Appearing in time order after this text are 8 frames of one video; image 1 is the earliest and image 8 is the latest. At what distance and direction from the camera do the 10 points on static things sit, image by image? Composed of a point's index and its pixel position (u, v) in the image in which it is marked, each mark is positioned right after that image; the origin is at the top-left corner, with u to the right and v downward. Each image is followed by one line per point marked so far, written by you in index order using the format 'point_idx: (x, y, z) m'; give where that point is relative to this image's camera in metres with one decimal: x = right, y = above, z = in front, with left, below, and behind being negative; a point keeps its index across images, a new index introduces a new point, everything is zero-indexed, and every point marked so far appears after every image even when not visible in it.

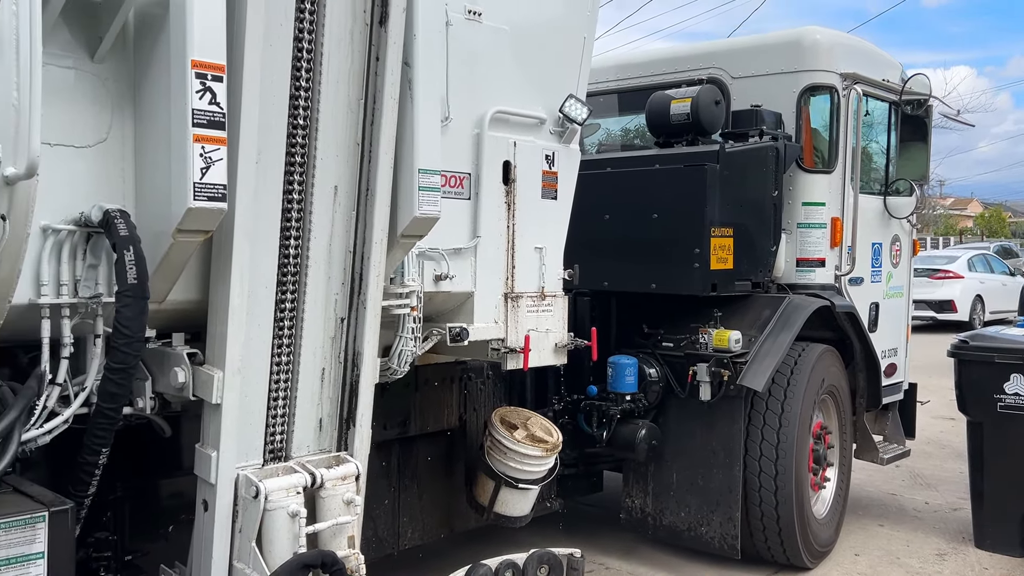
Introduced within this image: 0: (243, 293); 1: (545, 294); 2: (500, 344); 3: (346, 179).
0: (-0.7, 0.0, +2.5) m
1: (+0.1, 0.0, +3.6) m
2: (0.0, -0.2, +3.4) m
3: (-0.5, +0.3, +2.6) m
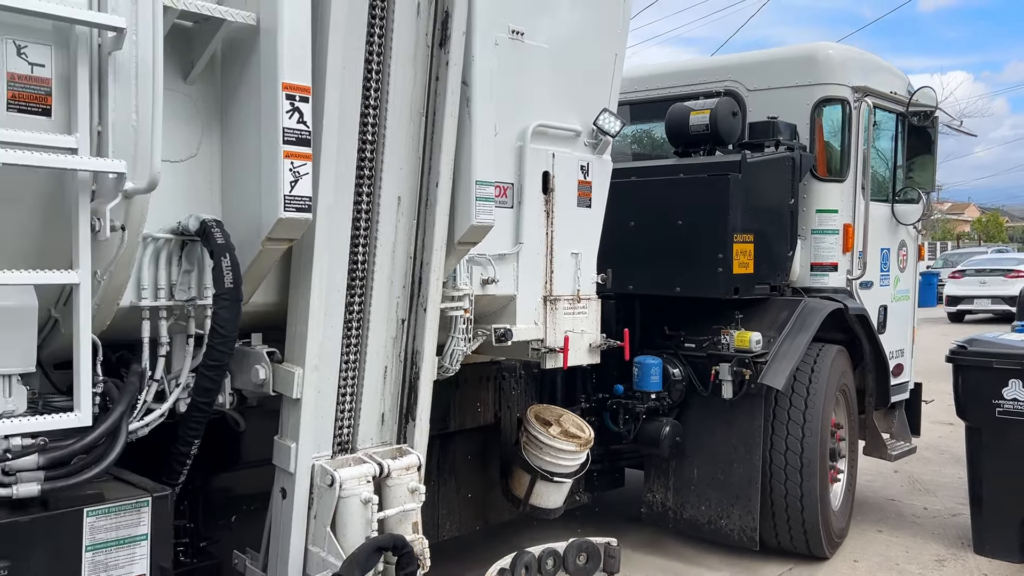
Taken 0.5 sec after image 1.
0: (-0.6, 0.0, +2.7) m
1: (+0.3, 0.0, +3.8) m
2: (+0.1, -0.2, +3.6) m
3: (-0.4, +0.3, +2.8) m
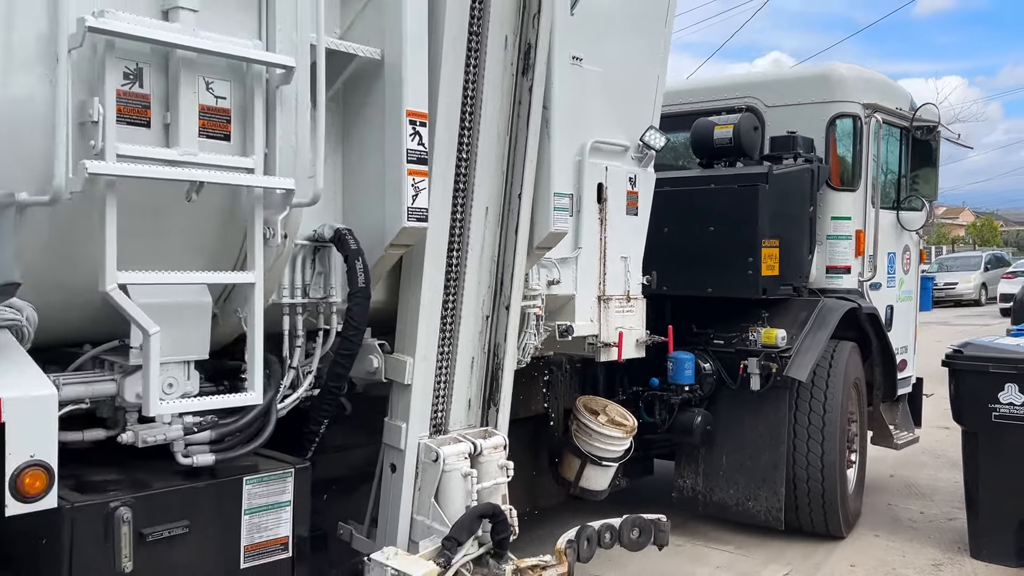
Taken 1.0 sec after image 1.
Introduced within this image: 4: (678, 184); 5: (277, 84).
0: (-0.3, 0.0, +3.0) m
1: (+0.6, 0.0, +4.1) m
2: (+0.4, -0.2, +4.0) m
3: (-0.1, +0.3, +3.2) m
4: (+1.0, +0.6, +5.0) m
5: (-0.7, +0.6, +2.3) m
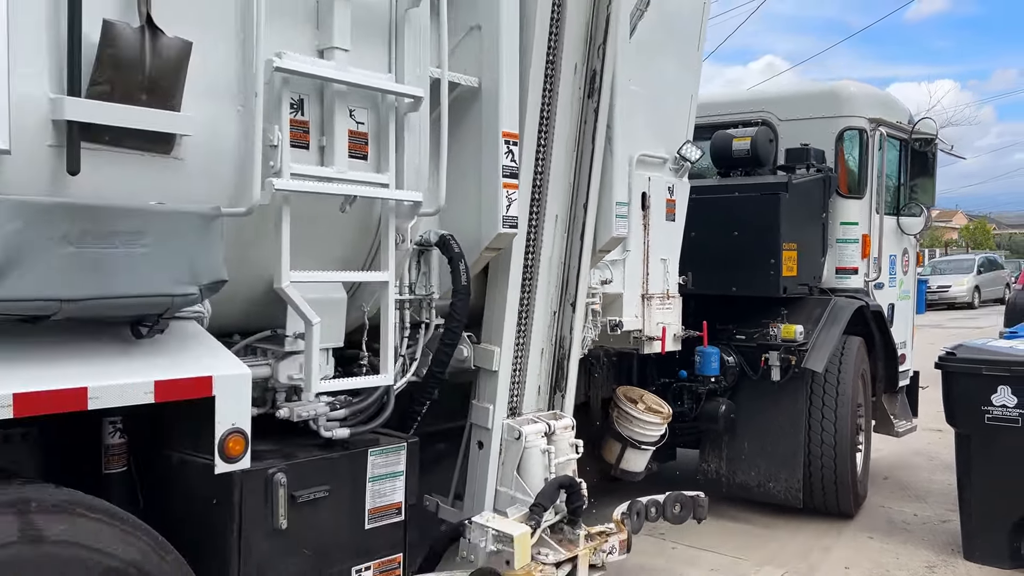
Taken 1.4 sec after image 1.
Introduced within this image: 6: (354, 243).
0: (0.0, 0.0, +3.4) m
1: (+0.8, 0.0, +4.6) m
2: (+0.7, -0.2, +4.4) m
3: (+0.2, +0.3, +3.6) m
4: (+1.2, +0.6, +5.4) m
5: (-0.4, +0.6, +2.7) m
6: (-0.5, +0.1, +2.7) m
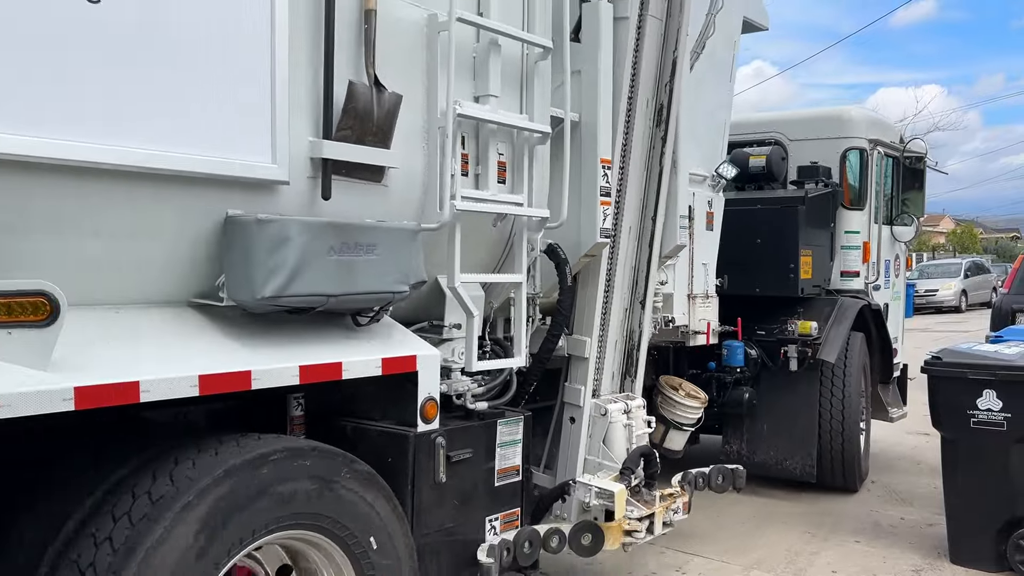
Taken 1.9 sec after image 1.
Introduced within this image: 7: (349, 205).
0: (+0.4, 0.0, +4.1) m
1: (+1.2, 0.0, +5.2) m
2: (+1.1, -0.2, +5.0) m
3: (+0.6, +0.3, +4.3) m
4: (+1.6, +0.6, +6.1) m
5: (+0.1, +0.6, +3.4) m
6: (-0.1, +0.1, +3.4) m
7: (-0.5, +0.3, +2.7) m
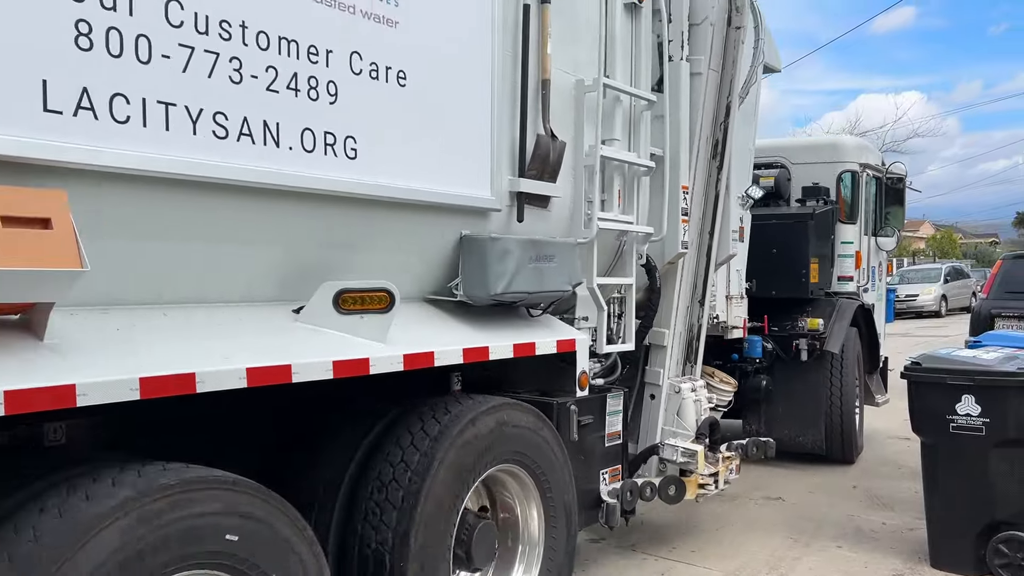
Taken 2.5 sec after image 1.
0: (+1.0, 0.0, +5.0) m
1: (+1.8, -0.1, +6.2) m
2: (+1.6, -0.3, +6.0) m
3: (+1.2, +0.3, +5.2) m
4: (+2.1, +0.6, +7.0) m
5: (+0.7, +0.6, +4.3) m
6: (+0.5, +0.1, +4.3) m
7: (+0.1, +0.3, +3.6) m
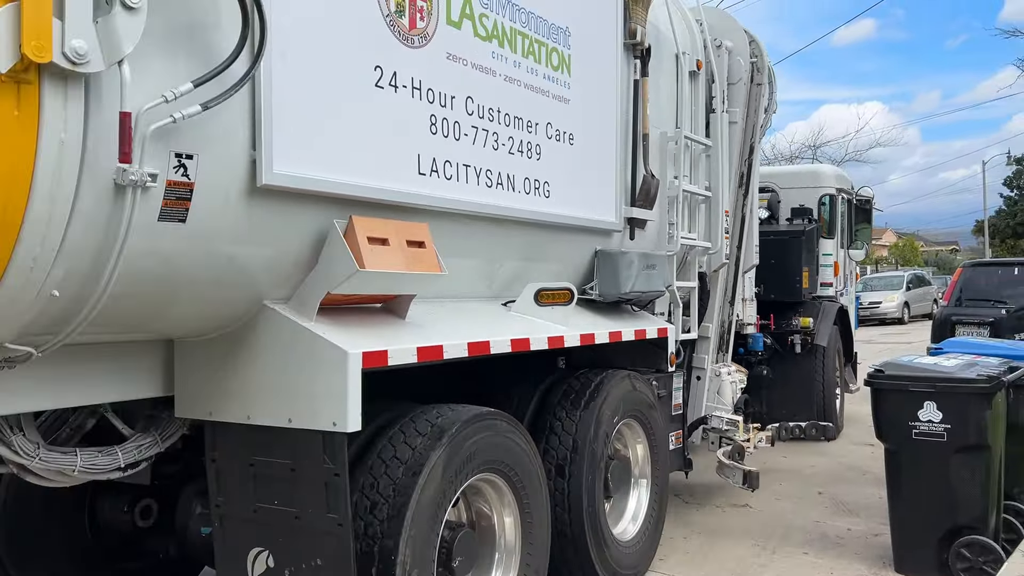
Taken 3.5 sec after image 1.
0: (+1.6, 0.0, +6.1) m
1: (+2.3, -0.1, +7.3) m
2: (+2.1, -0.3, +7.2) m
3: (+1.8, +0.3, +6.3) m
4: (+2.6, +0.6, +8.2) m
5: (+1.2, +0.6, +5.4) m
6: (+1.1, +0.1, +5.4) m
7: (+0.7, +0.3, +4.7) m
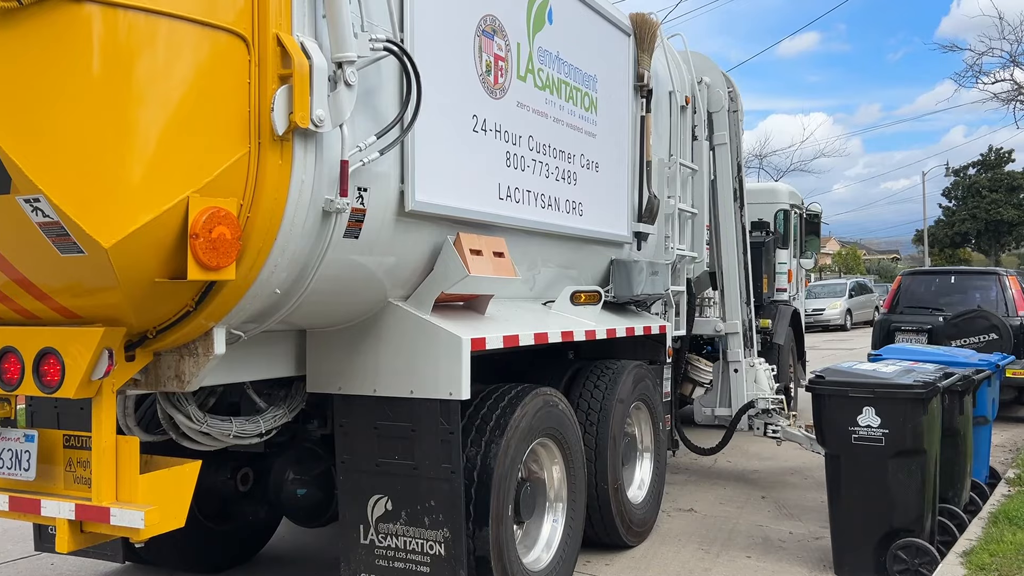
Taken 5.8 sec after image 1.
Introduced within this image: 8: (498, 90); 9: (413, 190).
0: (+1.6, -0.1, +7.0) m
1: (+2.3, -0.1, +8.2) m
2: (+2.1, -0.3, +8.0) m
3: (+1.8, +0.3, +7.2) m
4: (+2.6, +0.5, +9.1) m
5: (+1.4, +0.5, +6.3) m
6: (+1.2, +0.1, +6.2) m
7: (+0.8, +0.2, +5.5) m
8: (-0.1, +0.9, +3.6) m
9: (-0.4, +0.4, +3.0) m
